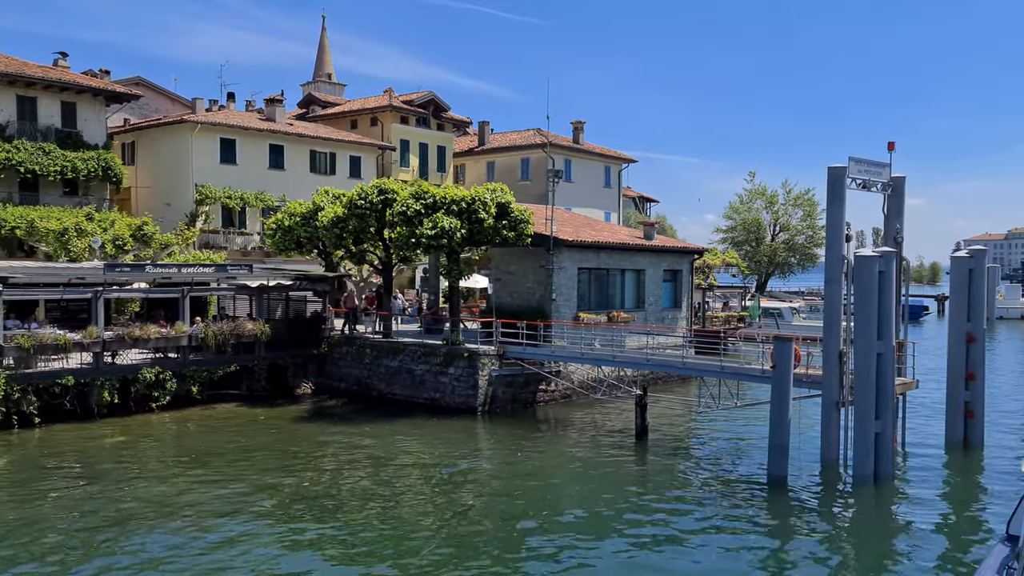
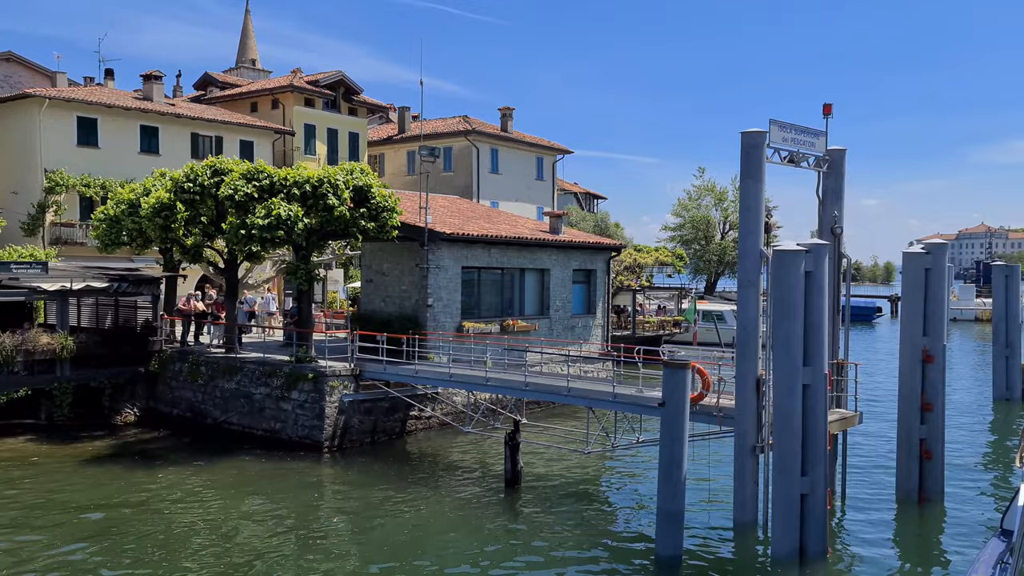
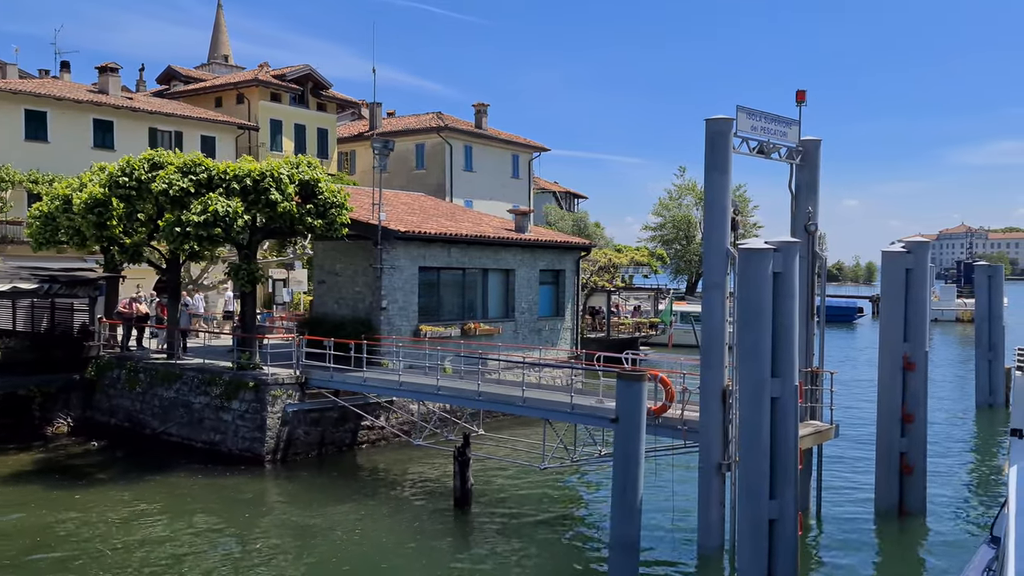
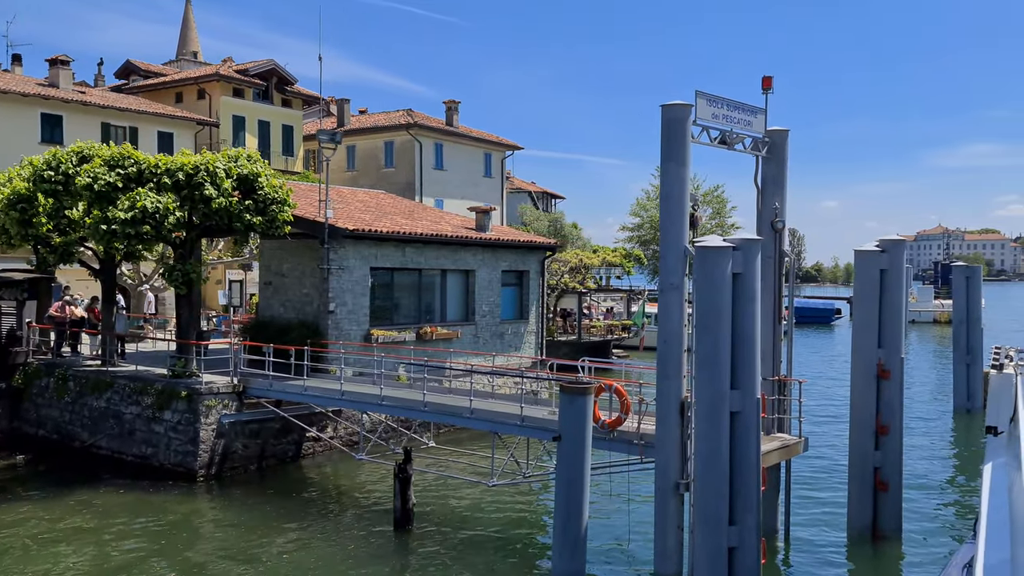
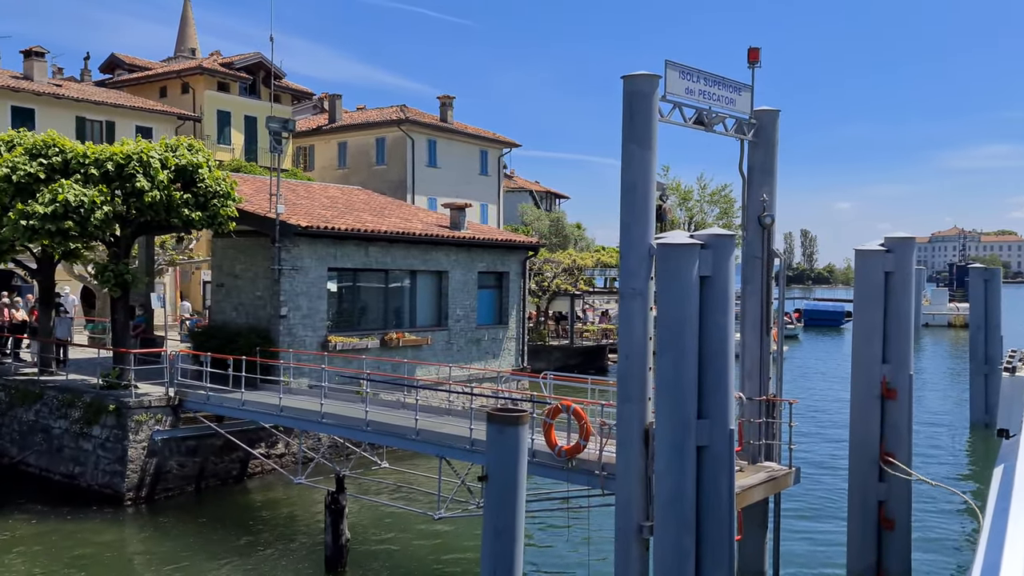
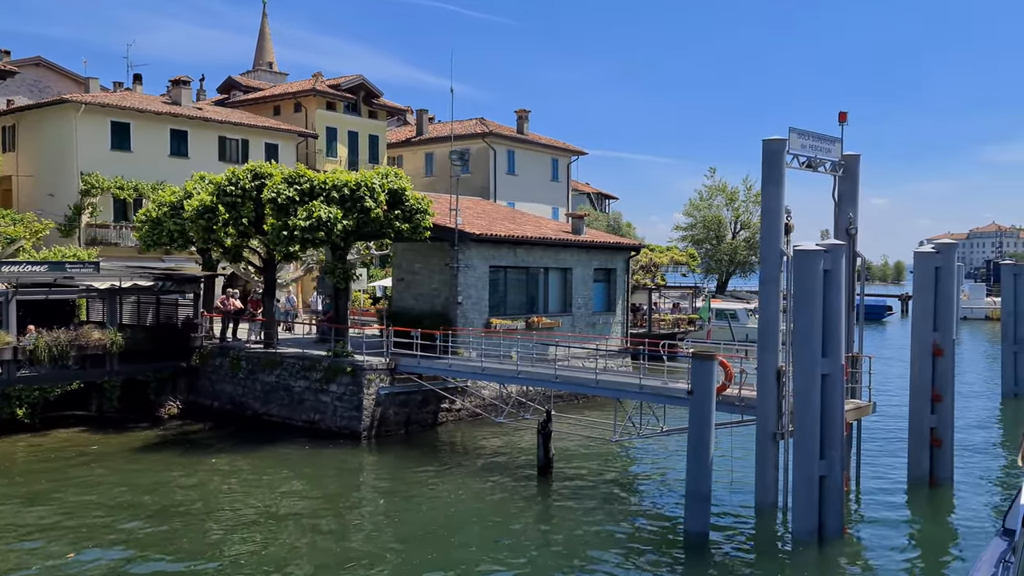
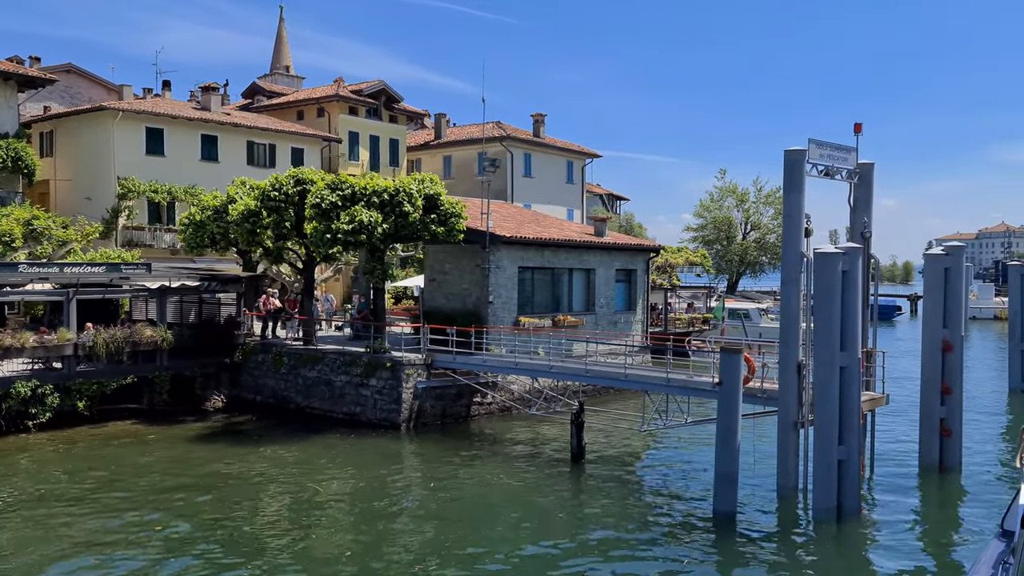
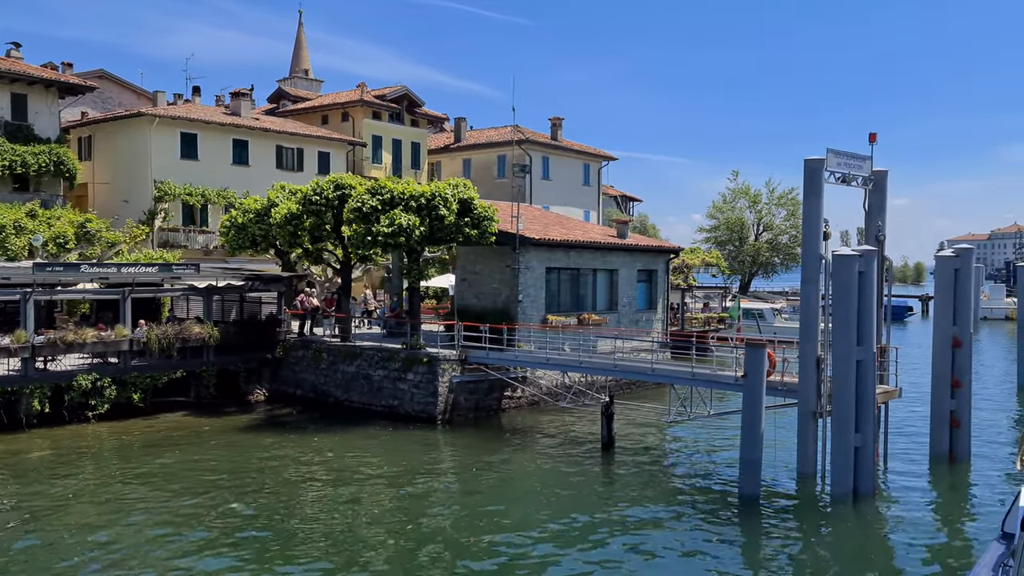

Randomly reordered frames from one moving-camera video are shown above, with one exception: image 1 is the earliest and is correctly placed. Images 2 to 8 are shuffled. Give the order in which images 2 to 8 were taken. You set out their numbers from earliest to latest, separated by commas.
8, 7, 6, 2, 3, 4, 5
